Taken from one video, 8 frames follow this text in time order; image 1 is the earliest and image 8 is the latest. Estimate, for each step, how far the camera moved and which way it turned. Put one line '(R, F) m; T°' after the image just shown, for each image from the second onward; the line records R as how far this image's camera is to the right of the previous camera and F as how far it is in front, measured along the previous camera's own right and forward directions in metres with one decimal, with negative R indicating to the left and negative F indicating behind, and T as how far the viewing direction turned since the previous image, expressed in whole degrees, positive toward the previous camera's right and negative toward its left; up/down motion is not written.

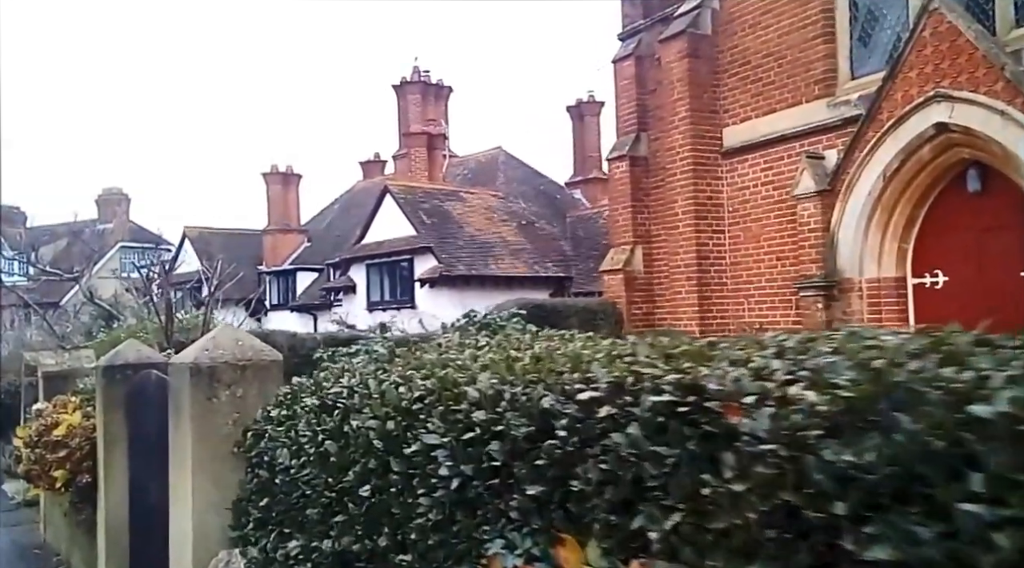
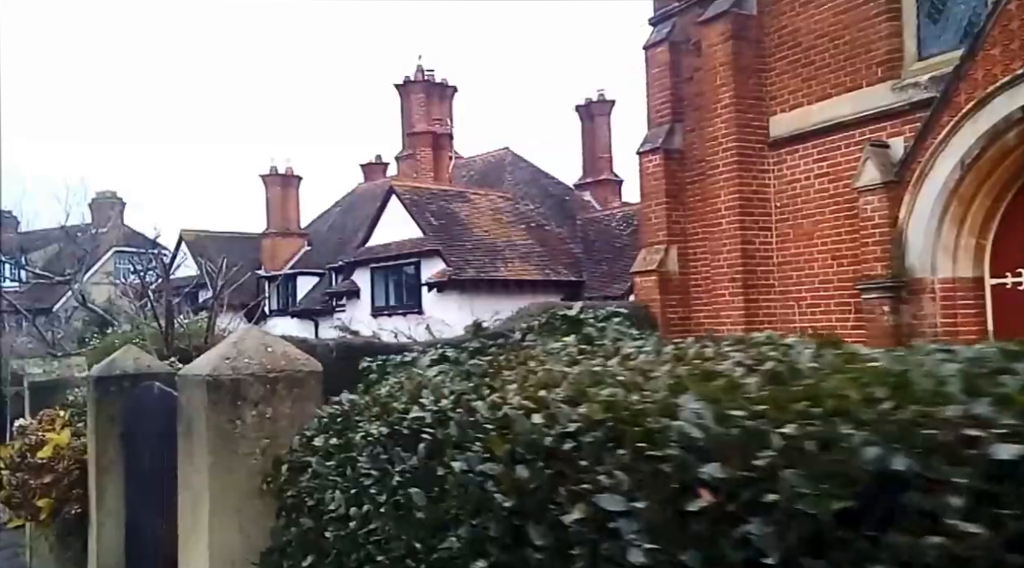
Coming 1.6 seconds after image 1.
(-0.3, +0.8) m; 0°
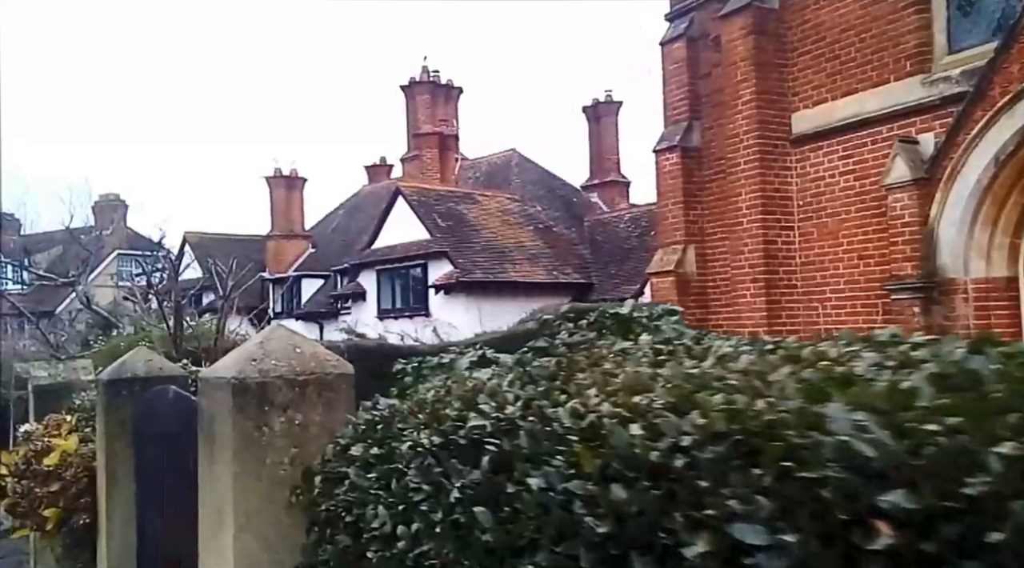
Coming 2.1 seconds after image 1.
(-0.1, +0.2) m; 0°
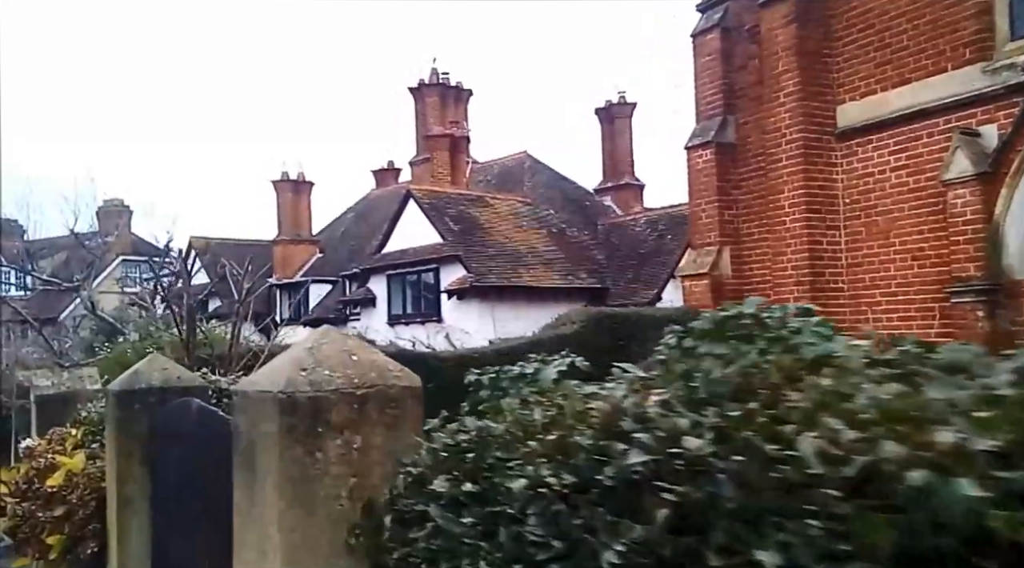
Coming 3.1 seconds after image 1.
(-0.3, +0.5) m; 0°
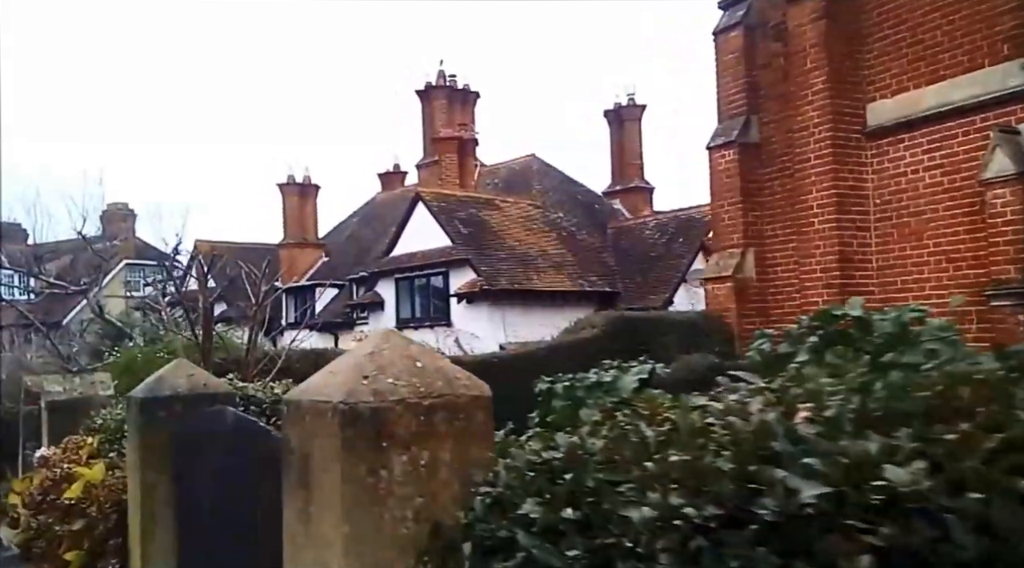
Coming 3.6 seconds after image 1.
(-0.2, +0.2) m; 0°
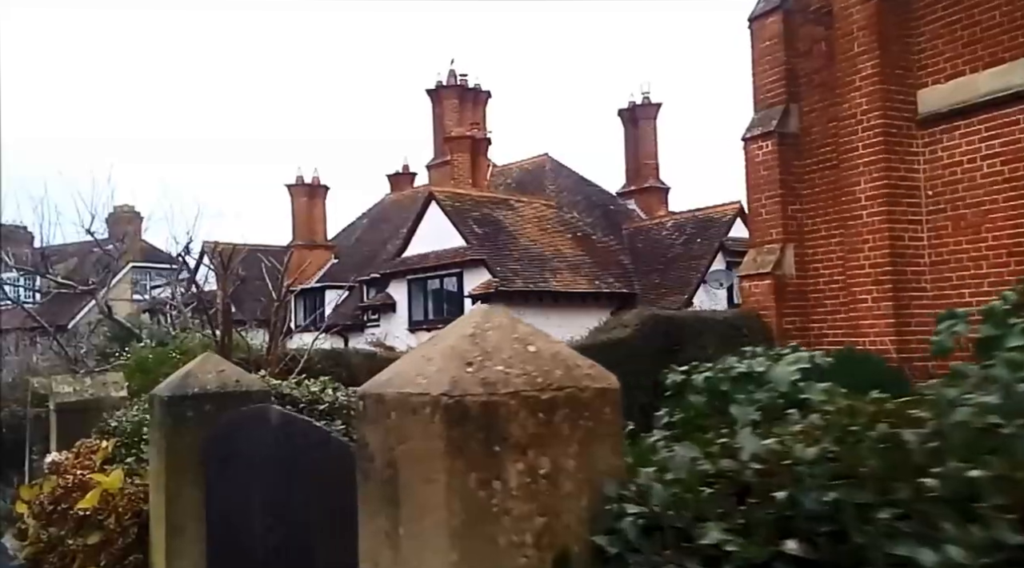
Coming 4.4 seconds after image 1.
(-0.2, +0.4) m; 0°
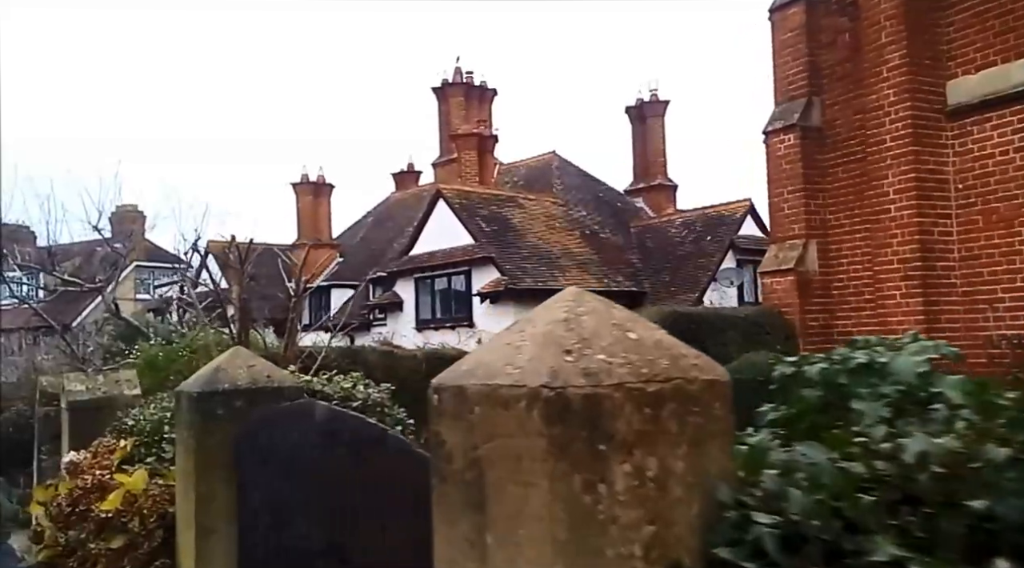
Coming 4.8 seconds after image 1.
(-0.2, +0.2) m; 0°
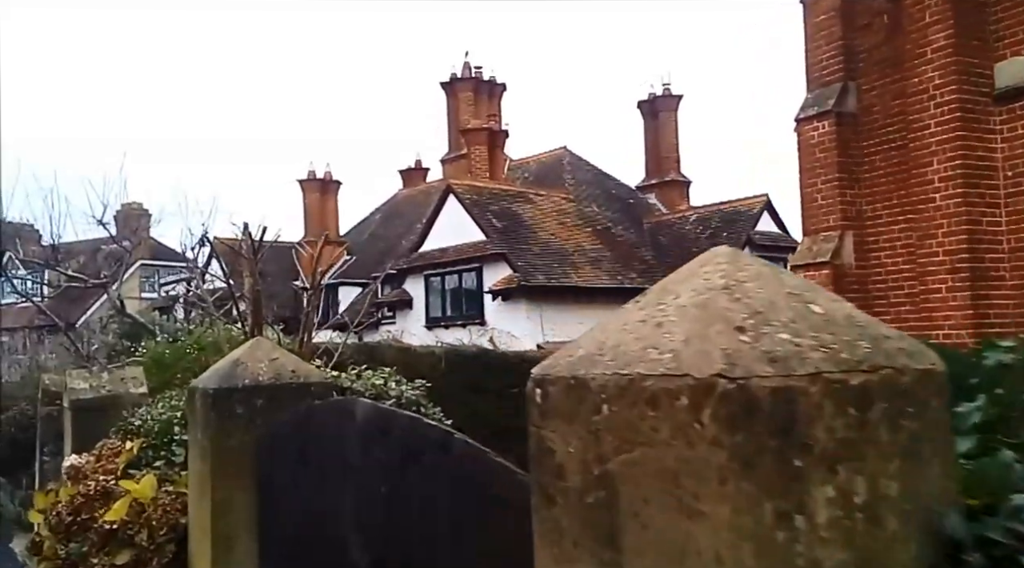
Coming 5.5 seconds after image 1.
(-0.2, +0.4) m; 0°
